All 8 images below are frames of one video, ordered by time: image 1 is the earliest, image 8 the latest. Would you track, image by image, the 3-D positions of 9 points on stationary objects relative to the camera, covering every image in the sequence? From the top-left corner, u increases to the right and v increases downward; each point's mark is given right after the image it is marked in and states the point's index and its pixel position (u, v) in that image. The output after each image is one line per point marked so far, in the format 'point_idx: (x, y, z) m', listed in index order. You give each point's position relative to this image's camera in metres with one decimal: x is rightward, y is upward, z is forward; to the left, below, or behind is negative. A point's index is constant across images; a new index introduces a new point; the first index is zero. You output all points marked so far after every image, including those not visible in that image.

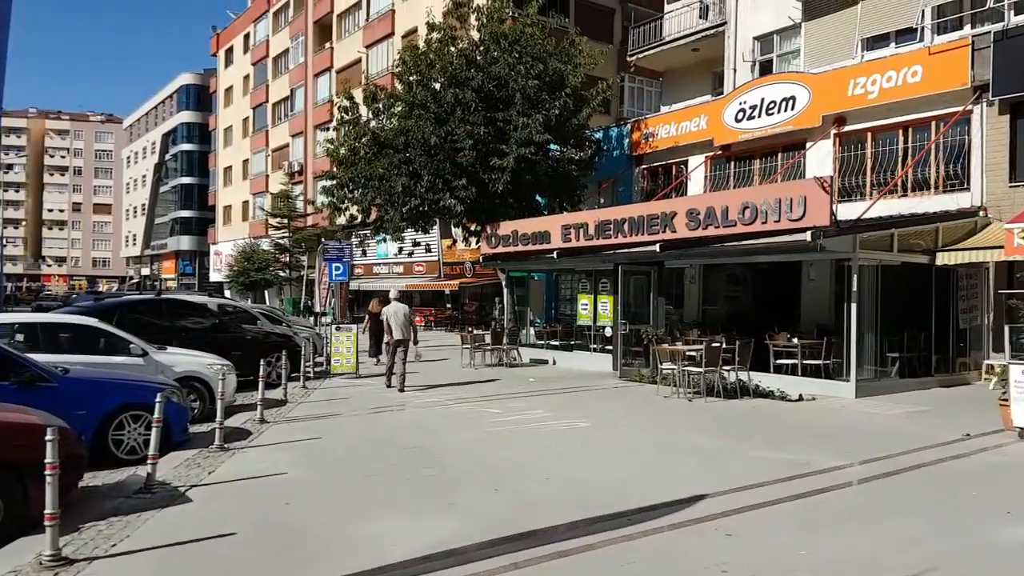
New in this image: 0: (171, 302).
0: (-7.0, -0.3, +15.5) m
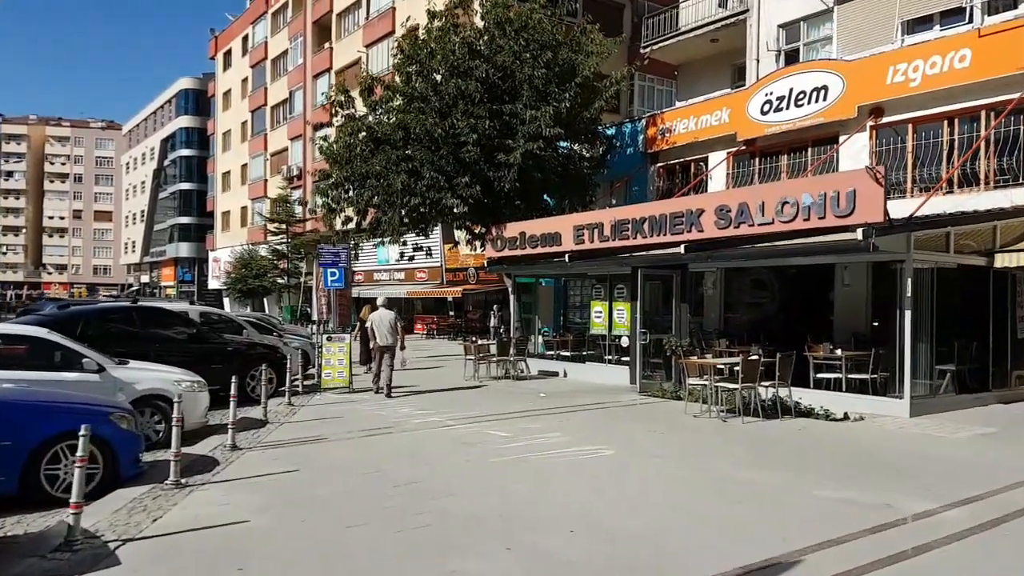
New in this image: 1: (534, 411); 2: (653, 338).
0: (-6.8, -0.4, +14.1) m
1: (+0.3, -2.1, +12.5) m
2: (+3.0, -1.1, +15.8) m
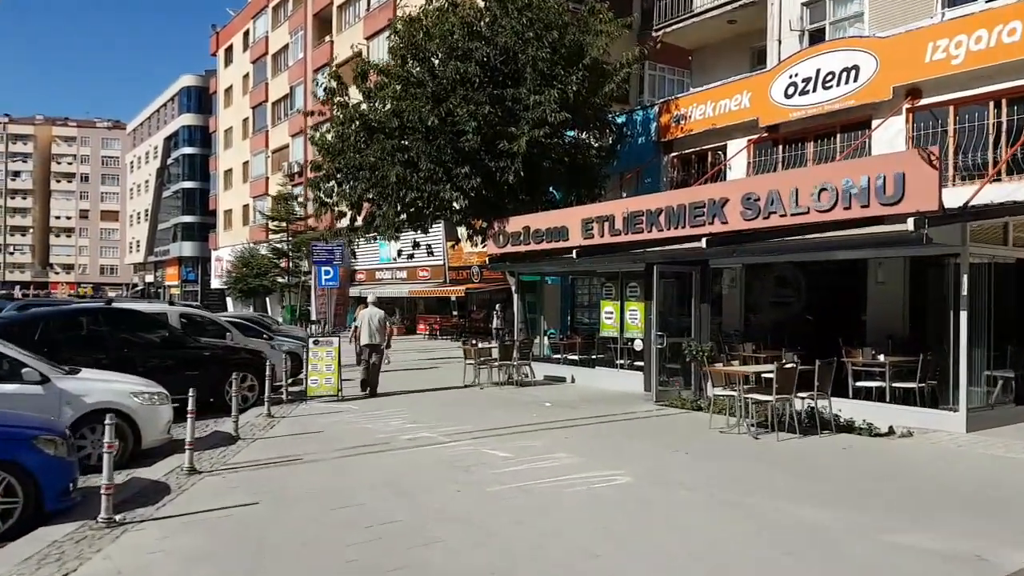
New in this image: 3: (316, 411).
0: (-6.8, -0.4, +12.8) m
1: (+0.4, -2.1, +11.2) m
2: (+3.1, -1.0, +14.5) m
3: (-3.3, -2.1, +13.1) m
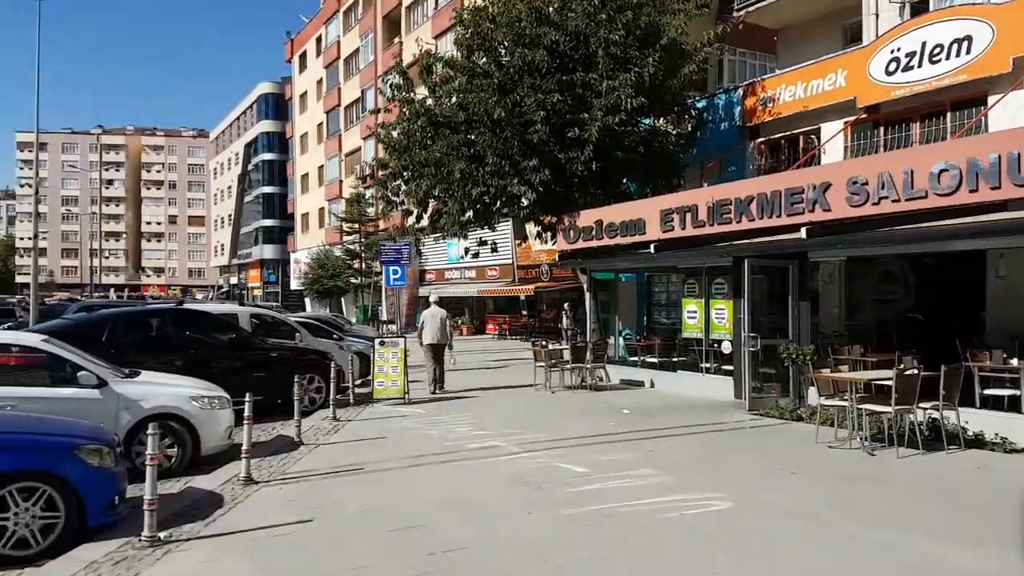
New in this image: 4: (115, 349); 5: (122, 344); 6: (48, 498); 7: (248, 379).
0: (-5.6, -0.4, +12.6) m
1: (+1.4, -2.0, +10.3) m
2: (+4.4, -1.0, +13.4) m
3: (-2.1, -2.1, +12.5) m
4: (-6.2, -1.0, +12.0) m
5: (-6.1, -0.9, +12.1) m
6: (-3.6, -1.6, +5.9) m
7: (-4.4, -1.5, +12.7) m
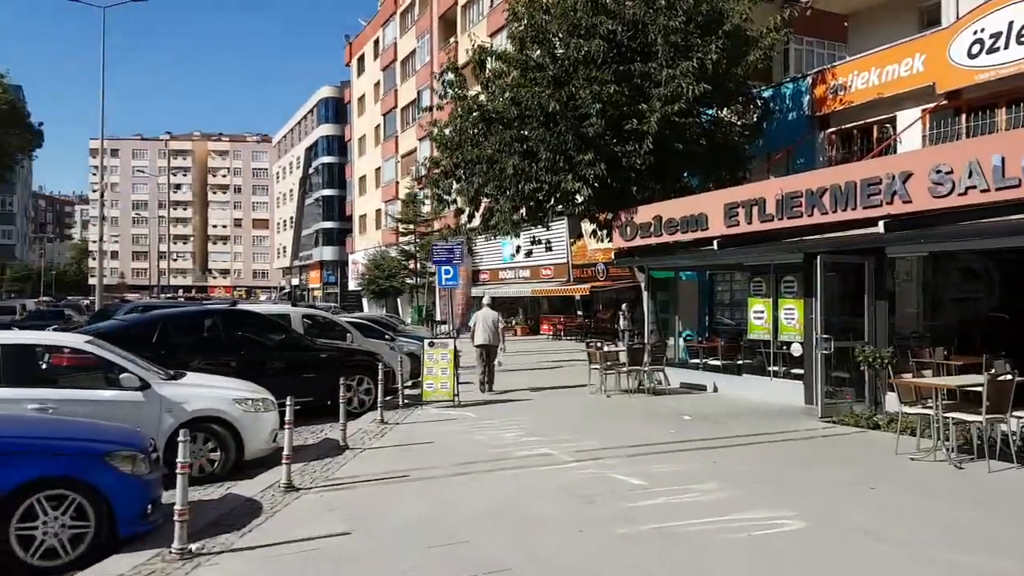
0: (-4.7, -0.4, +12.5) m
1: (+2.1, -2.0, +9.7) m
2: (+5.3, -0.9, +12.5) m
3: (-1.2, -2.1, +12.2) m
4: (-5.4, -1.0, +11.9) m
5: (-5.3, -0.9, +12.0) m
6: (-3.2, -1.6, +5.6) m
7: (-3.5, -1.5, +12.5) m
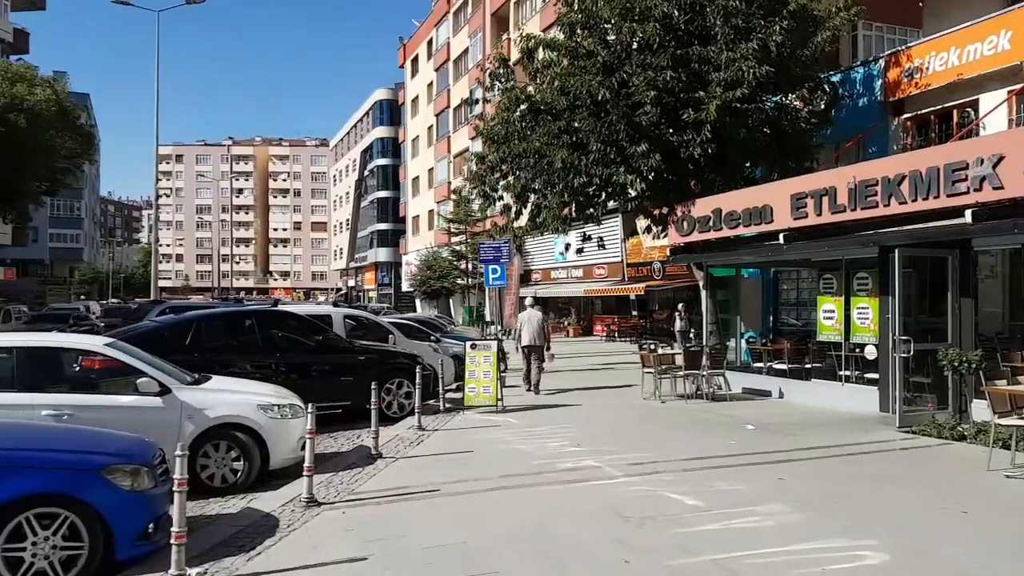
0: (-4.0, -0.4, +12.1) m
1: (+2.6, -2.0, +8.8) m
2: (+6.0, -0.9, +11.4) m
3: (-0.5, -2.1, +11.5) m
4: (-4.7, -1.0, +11.5) m
5: (-4.6, -0.9, +11.6) m
6: (-3.0, -1.6, +5.1) m
7: (-2.8, -1.5, +12.0) m
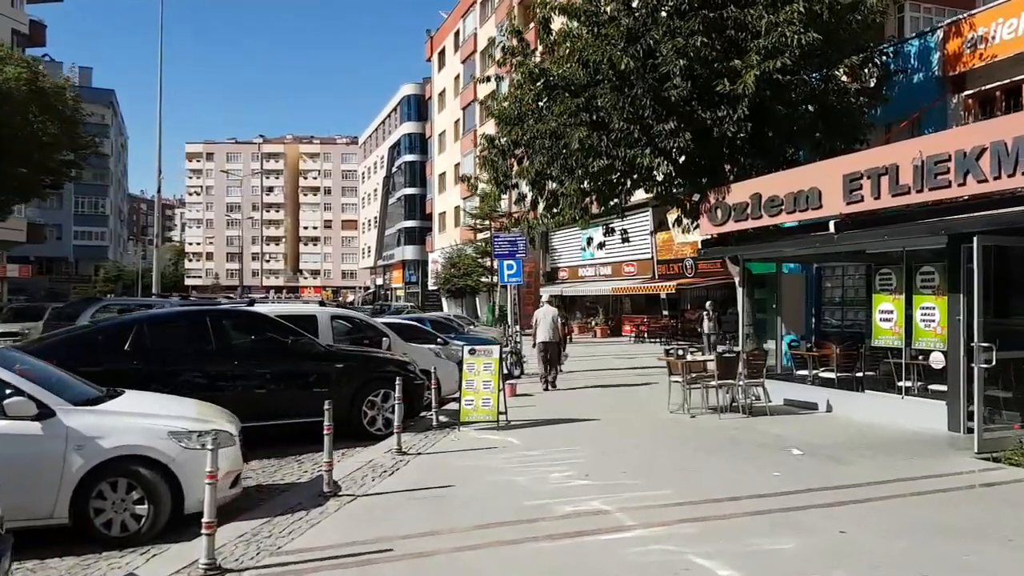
0: (-4.0, -0.3, +10.5) m
1: (+2.5, -1.9, +6.9) m
2: (+6.0, -0.9, +9.4) m
3: (-0.6, -2.0, +9.7) m
4: (-4.7, -0.9, +9.9) m
5: (-4.6, -0.8, +10.0) m
6: (-3.3, -1.6, +3.5) m
7: (-2.8, -1.5, +10.3) m
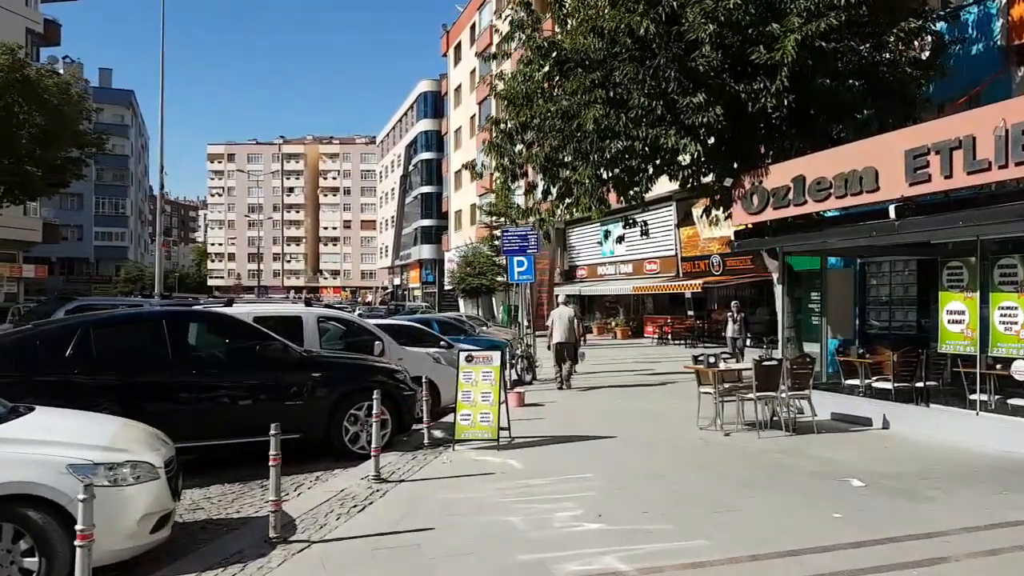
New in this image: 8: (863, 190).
0: (-3.9, -0.3, +9.1) m
1: (+2.4, -1.9, +5.3) m
2: (+6.0, -0.8, +7.7) m
3: (-0.6, -2.0, +8.2) m
4: (-4.7, -0.9, +8.6) m
5: (-4.6, -0.8, +8.6) m
6: (-3.4, -1.5, +2.1) m
7: (-2.8, -1.4, +8.9) m
8: (+4.6, +1.3, +10.2) m
